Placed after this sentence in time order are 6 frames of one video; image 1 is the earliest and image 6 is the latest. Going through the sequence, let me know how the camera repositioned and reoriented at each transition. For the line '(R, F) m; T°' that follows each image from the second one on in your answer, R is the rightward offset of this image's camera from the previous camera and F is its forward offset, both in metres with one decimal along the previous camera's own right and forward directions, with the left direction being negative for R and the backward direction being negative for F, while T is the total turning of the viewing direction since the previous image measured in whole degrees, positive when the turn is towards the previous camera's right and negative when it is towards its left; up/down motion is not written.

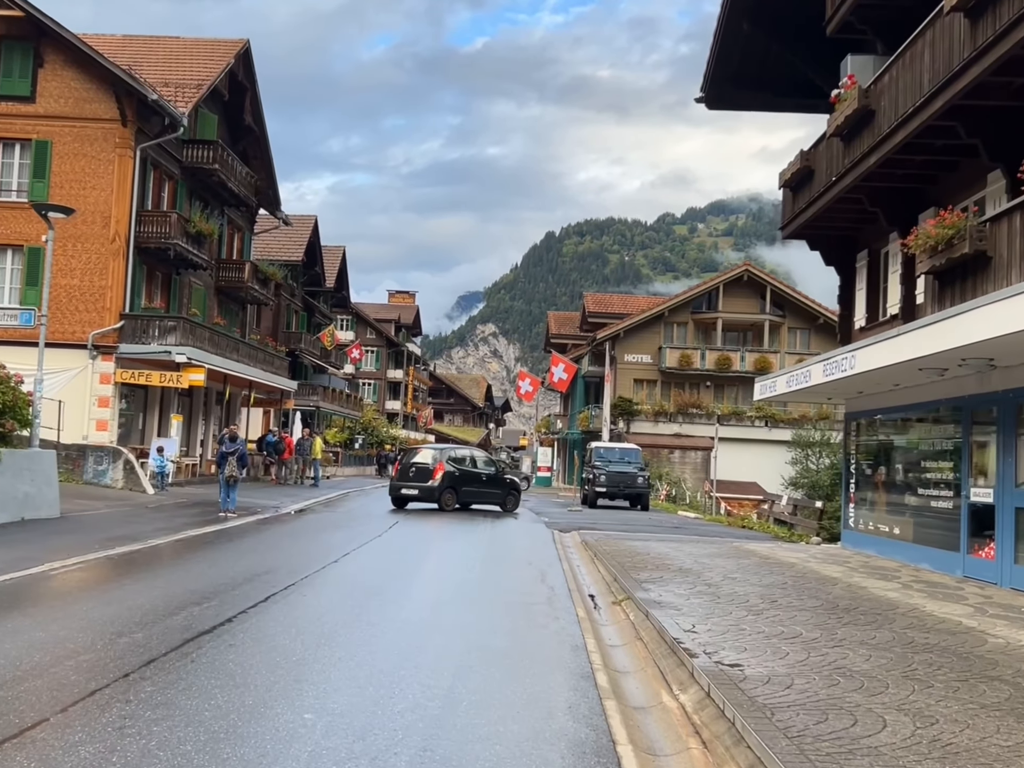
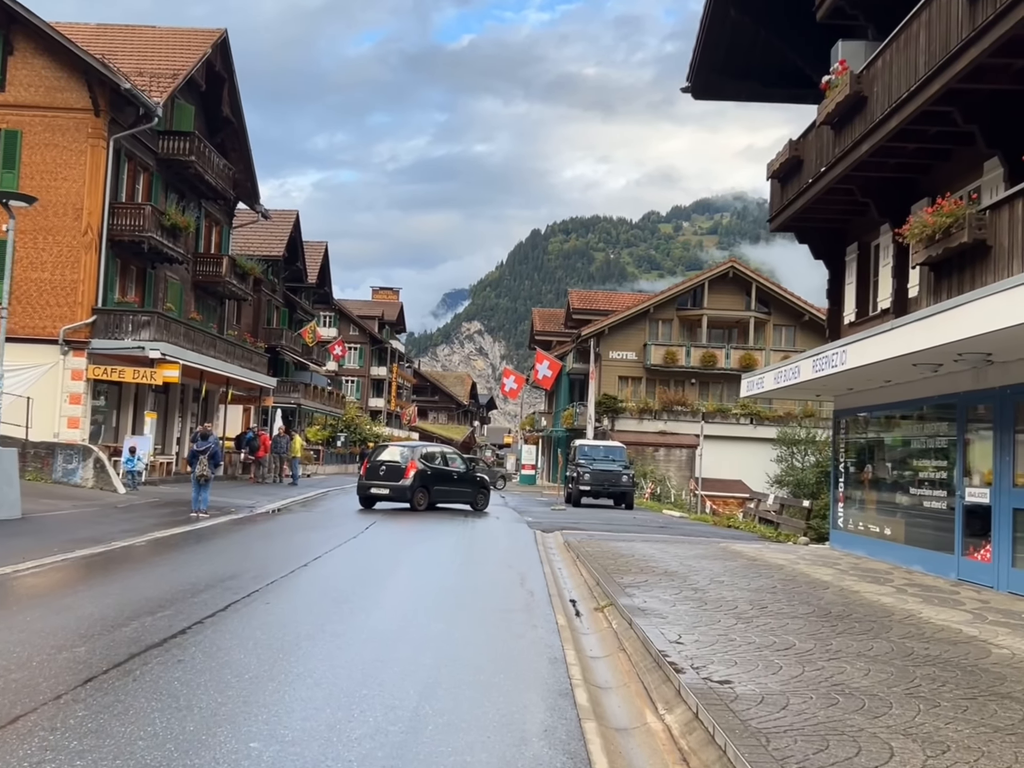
(+0.1, +0.5) m; +1°
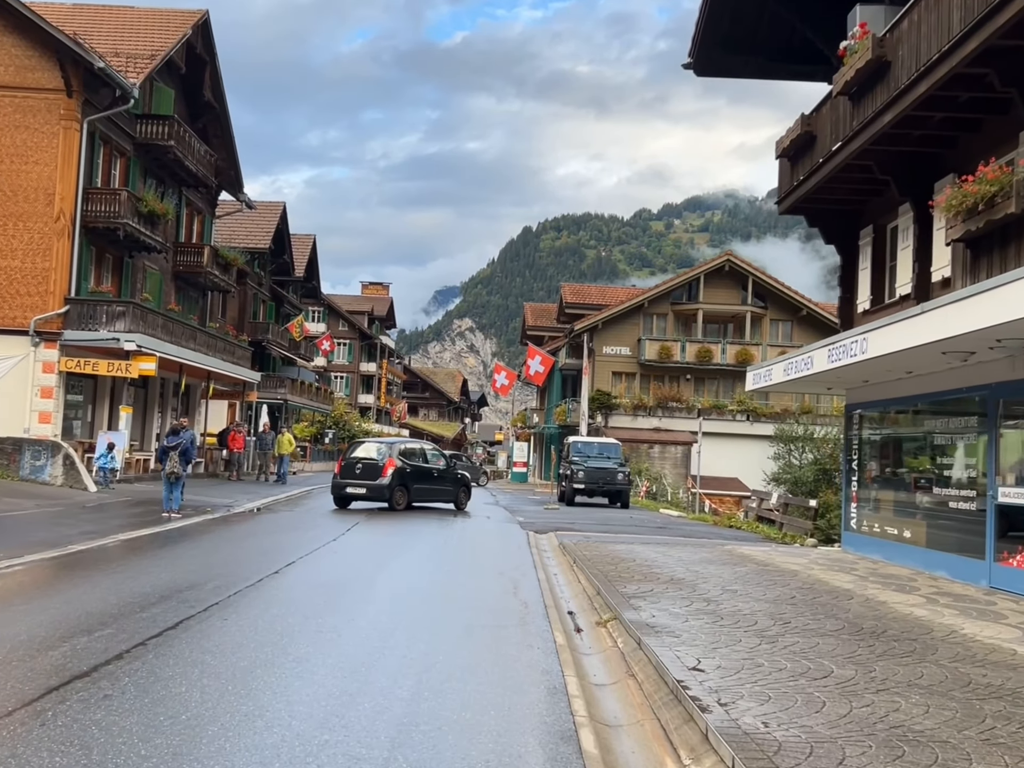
(0.0, +1.1) m; +1°
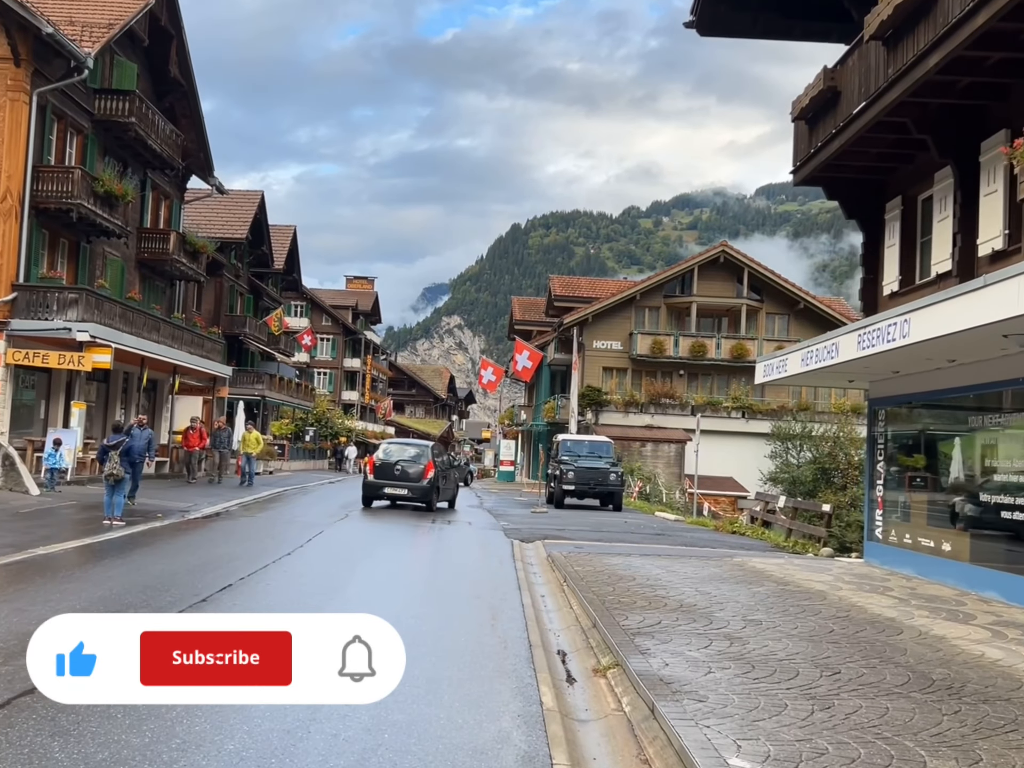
(+0.1, +1.8) m; +1°
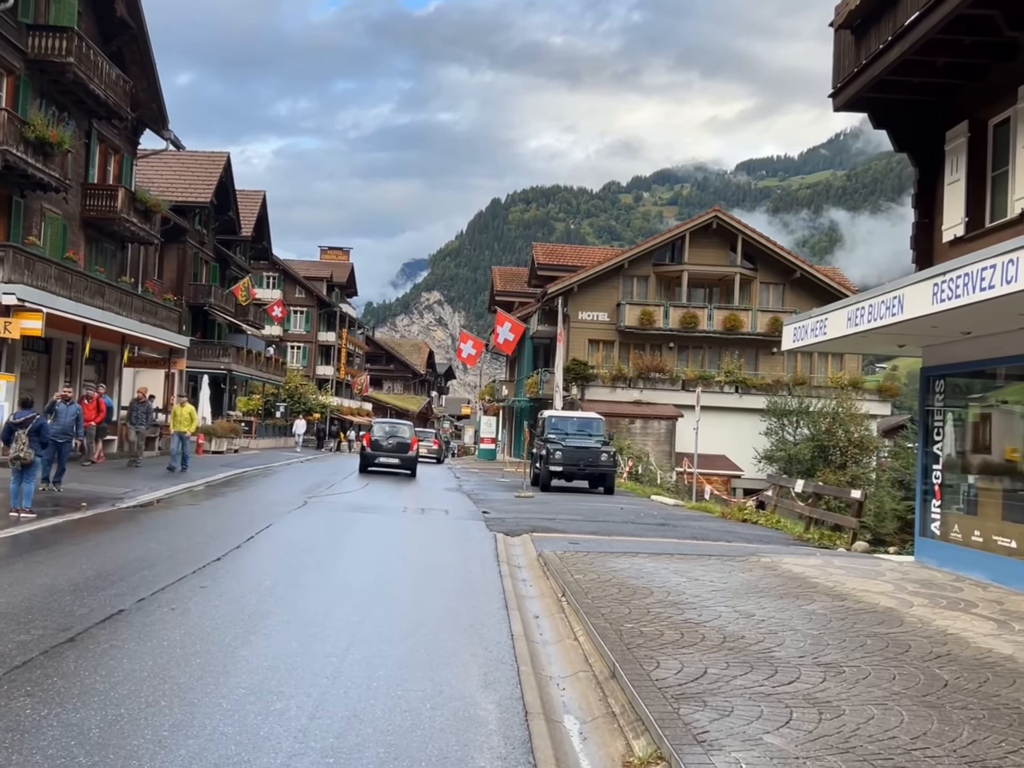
(0.0, +2.4) m; +1°
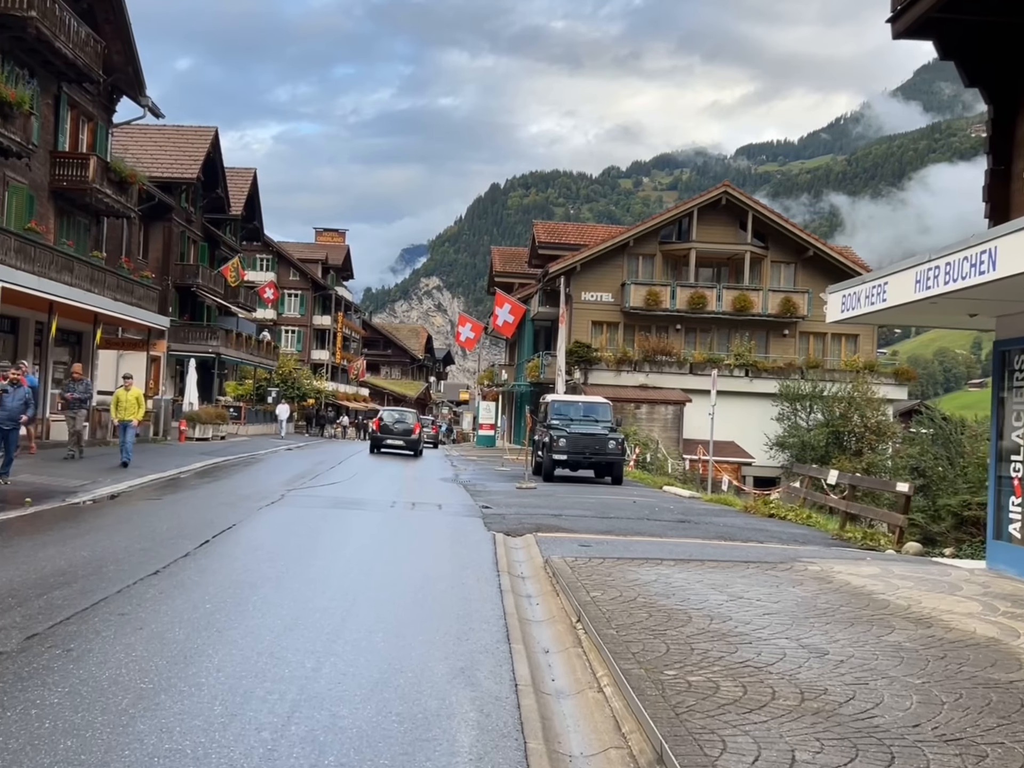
(0.0, +1.8) m; 0°
